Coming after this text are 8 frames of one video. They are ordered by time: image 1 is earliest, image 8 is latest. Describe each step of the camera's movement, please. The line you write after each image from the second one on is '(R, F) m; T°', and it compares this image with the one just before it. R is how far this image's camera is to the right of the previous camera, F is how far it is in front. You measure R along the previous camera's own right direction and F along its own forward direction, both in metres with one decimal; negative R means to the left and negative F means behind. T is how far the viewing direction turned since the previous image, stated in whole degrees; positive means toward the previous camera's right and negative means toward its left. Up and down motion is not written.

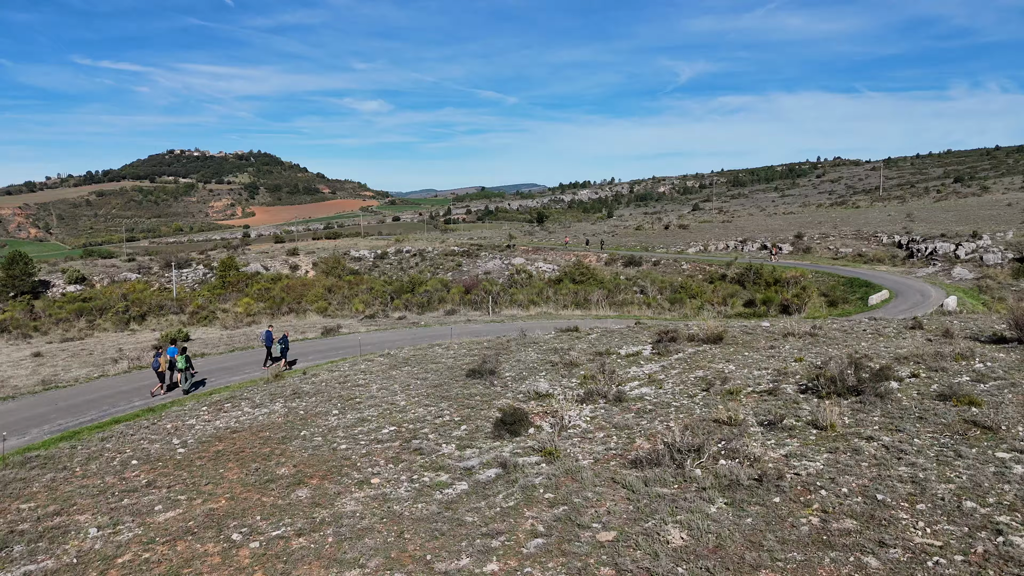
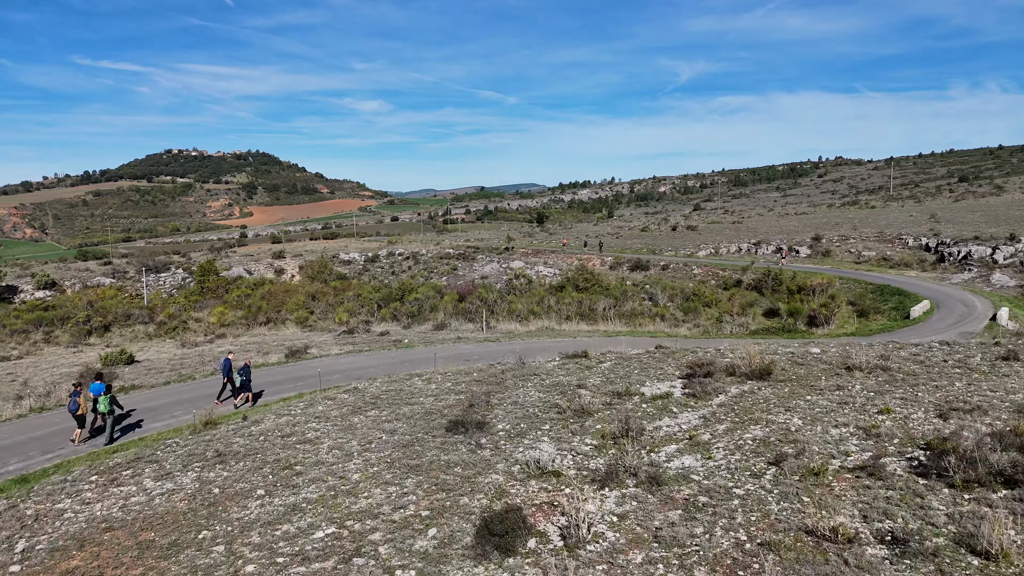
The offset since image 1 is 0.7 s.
(+0.1, +2.4) m; 0°
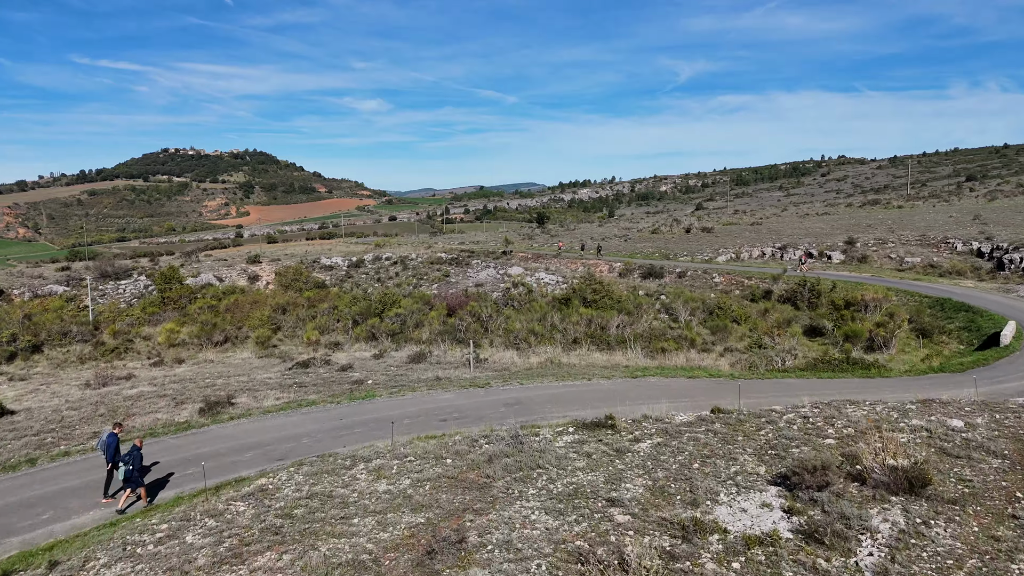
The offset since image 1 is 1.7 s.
(+0.1, +3.7) m; 0°
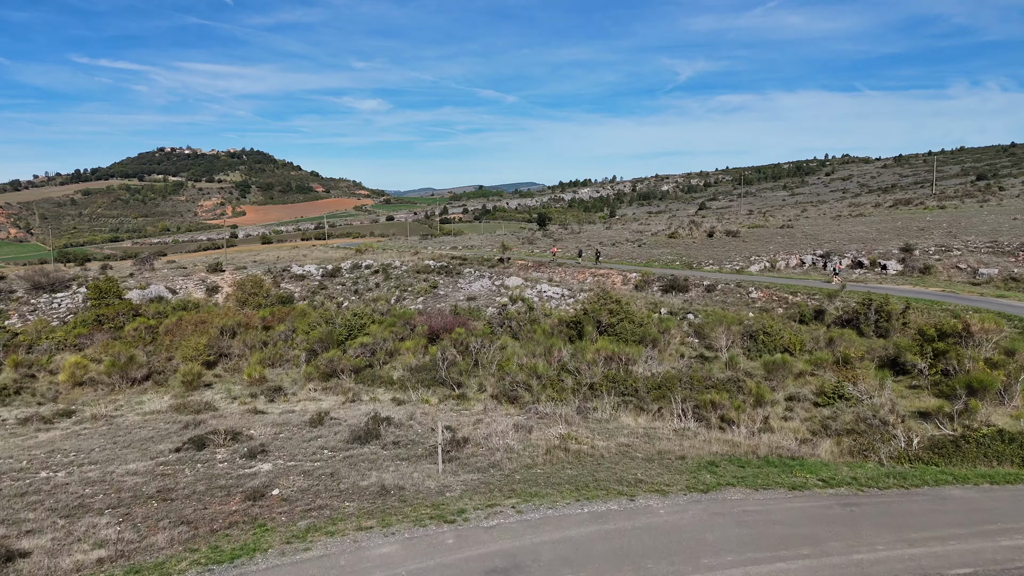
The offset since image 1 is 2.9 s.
(+0.1, +4.7) m; 0°
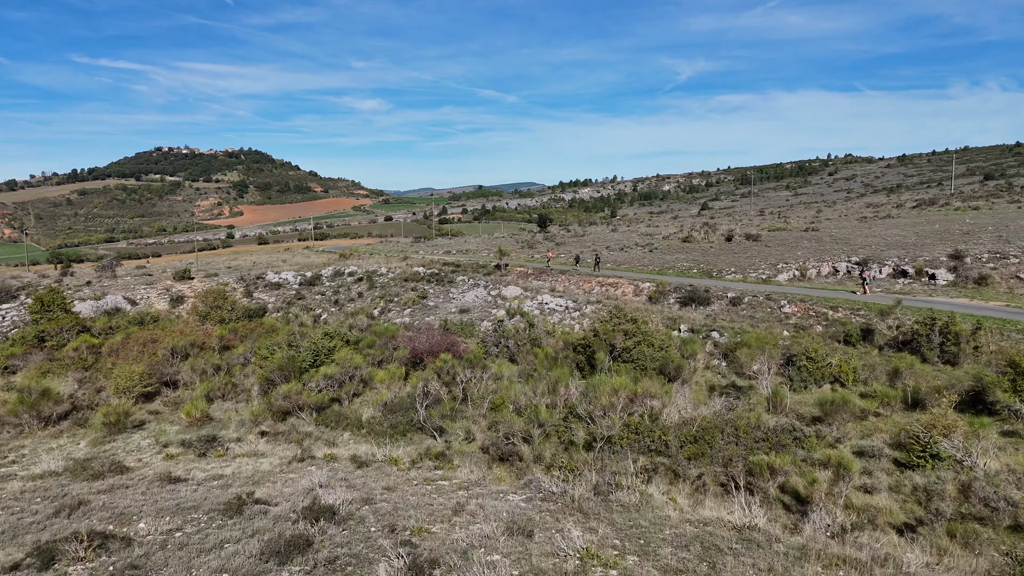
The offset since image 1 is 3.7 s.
(+0.1, +3.1) m; 0°
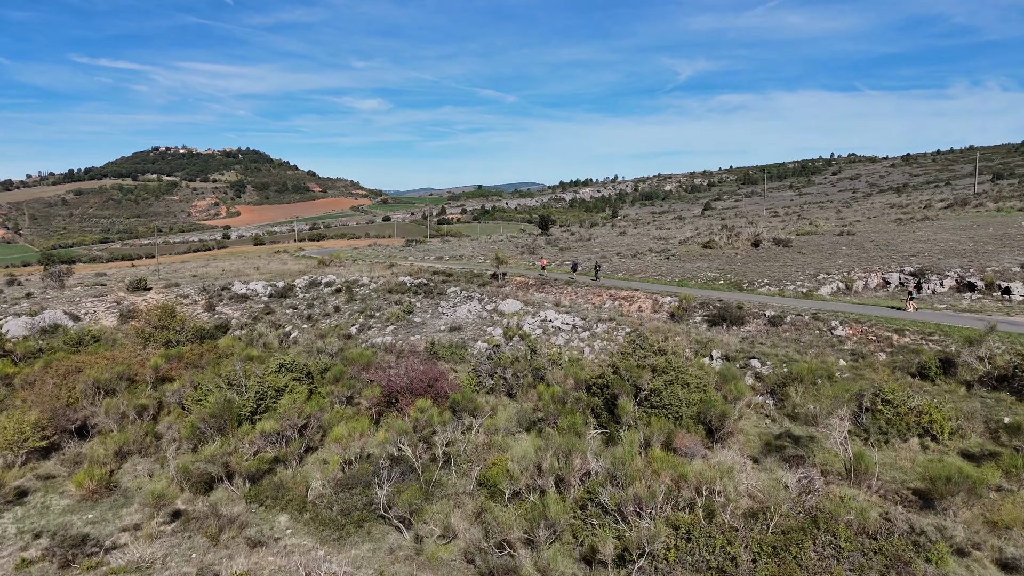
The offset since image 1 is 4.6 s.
(0.0, +3.5) m; 0°
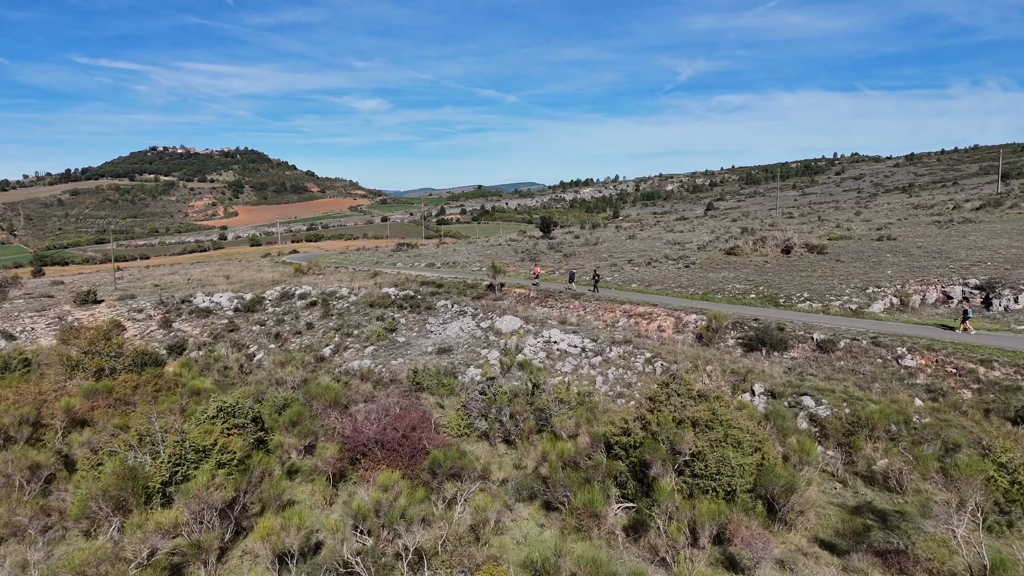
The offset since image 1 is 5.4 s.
(0.0, +3.2) m; 0°
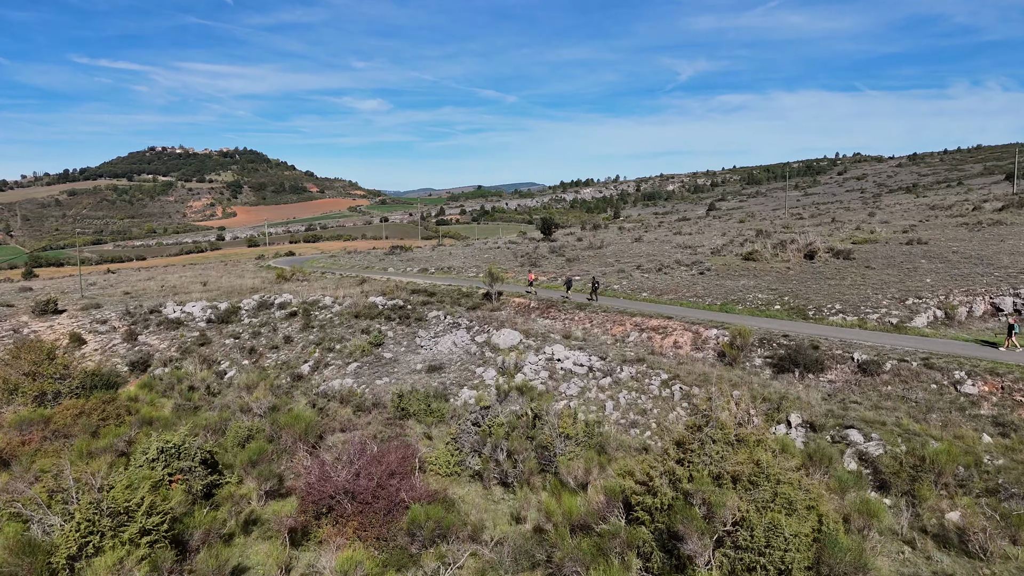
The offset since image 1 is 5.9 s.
(0.0, +2.0) m; 0°
